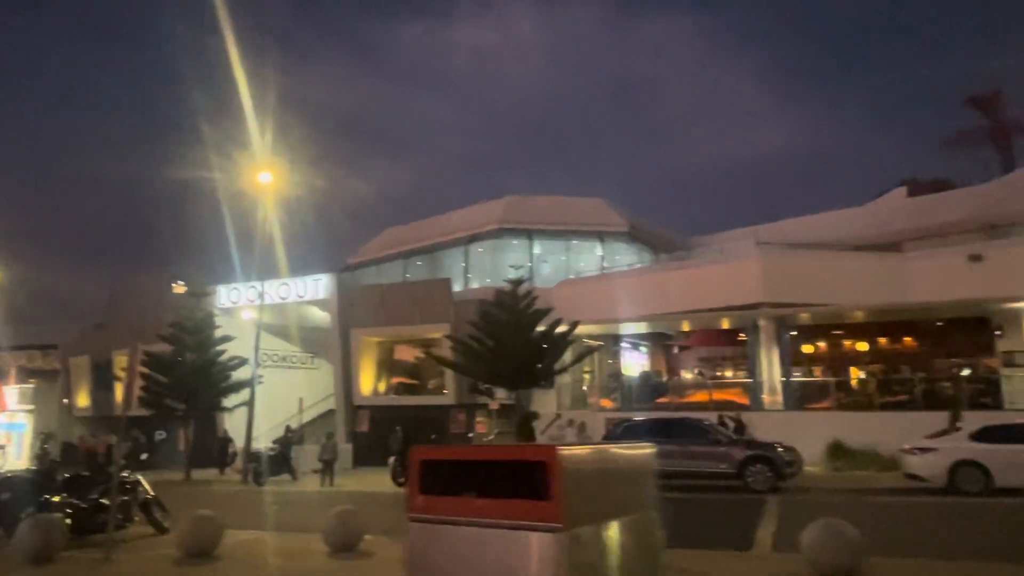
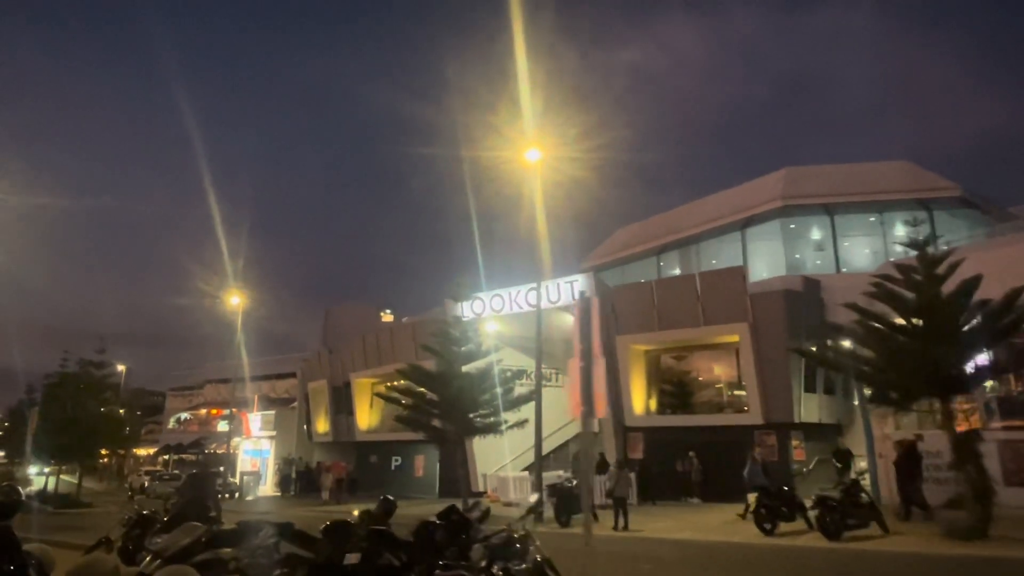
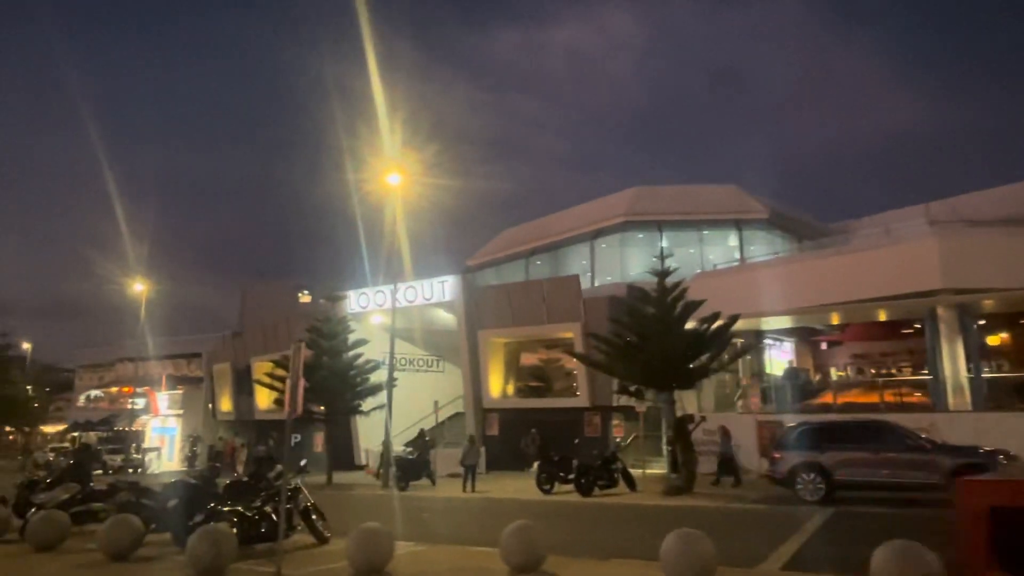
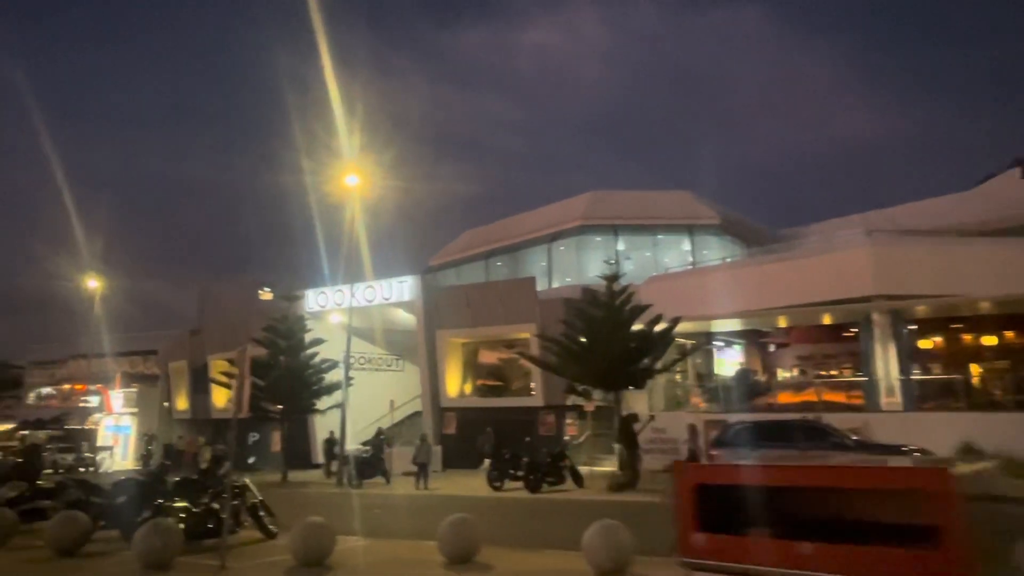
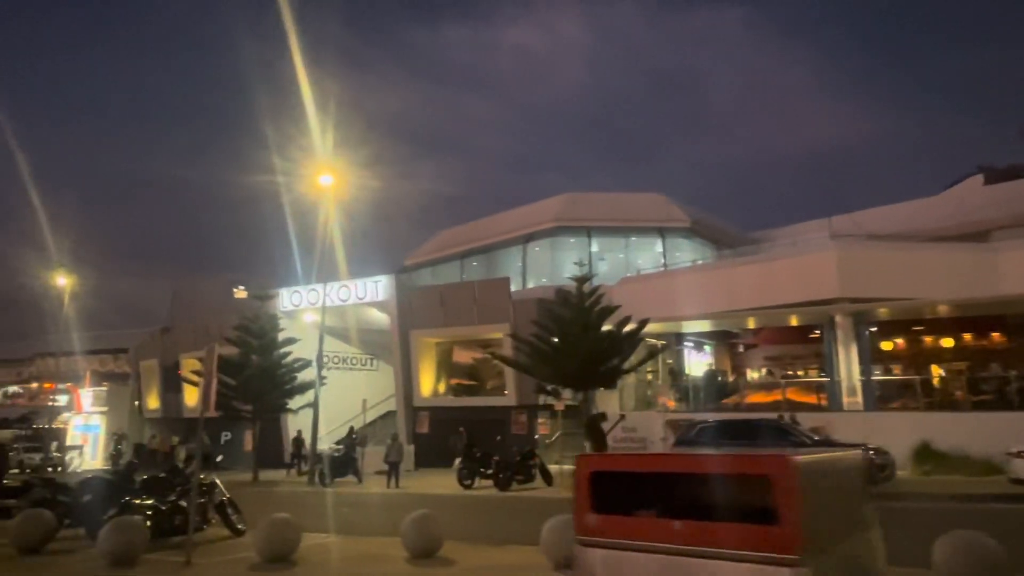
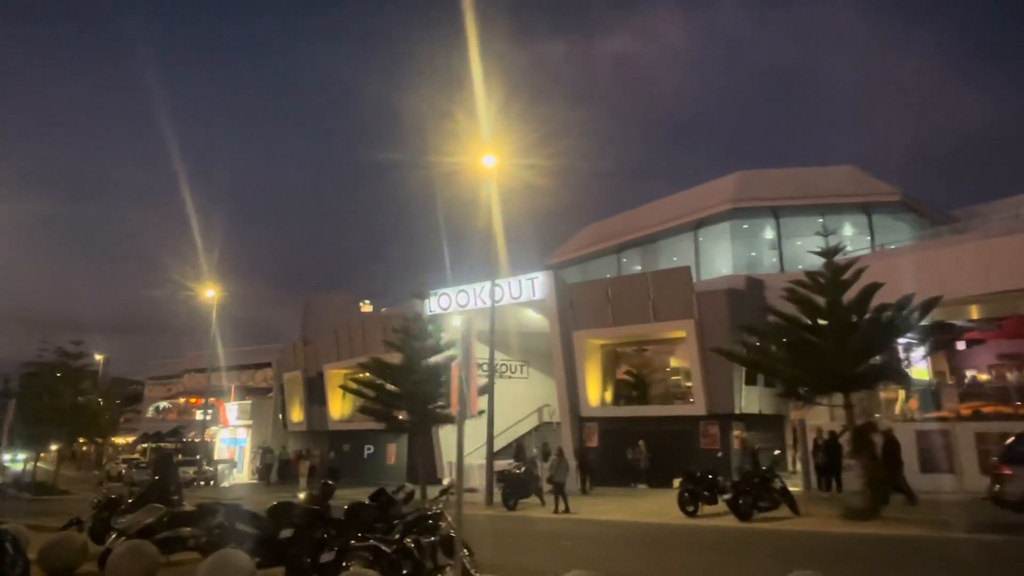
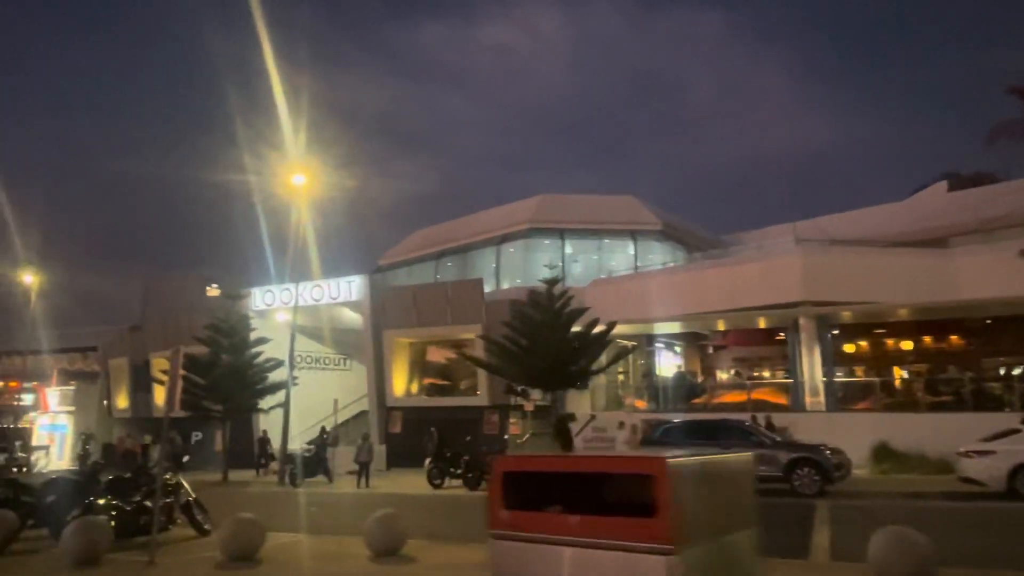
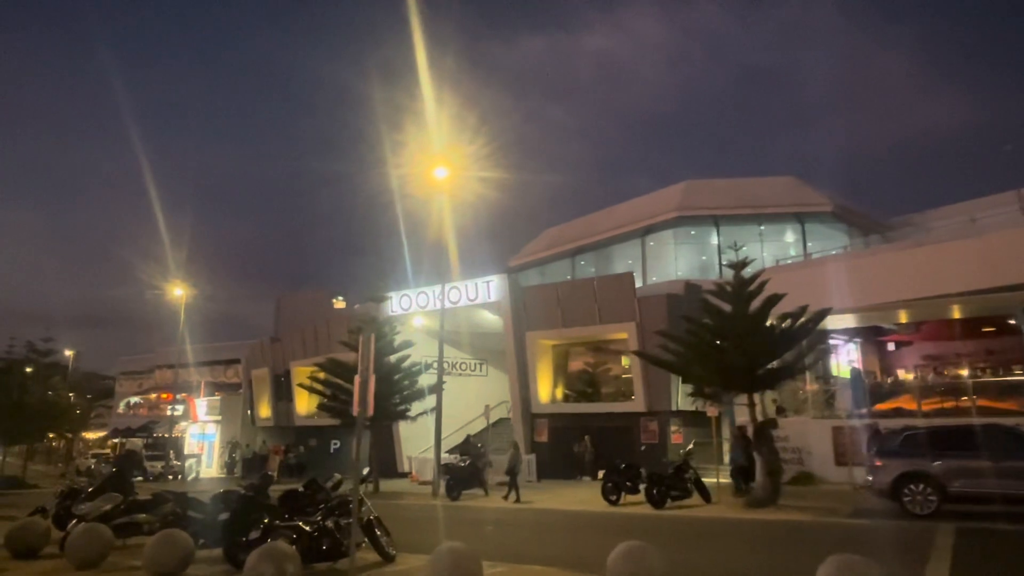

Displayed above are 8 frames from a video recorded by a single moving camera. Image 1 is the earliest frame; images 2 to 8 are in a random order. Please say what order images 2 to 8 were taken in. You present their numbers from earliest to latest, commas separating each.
7, 5, 4, 3, 8, 6, 2
